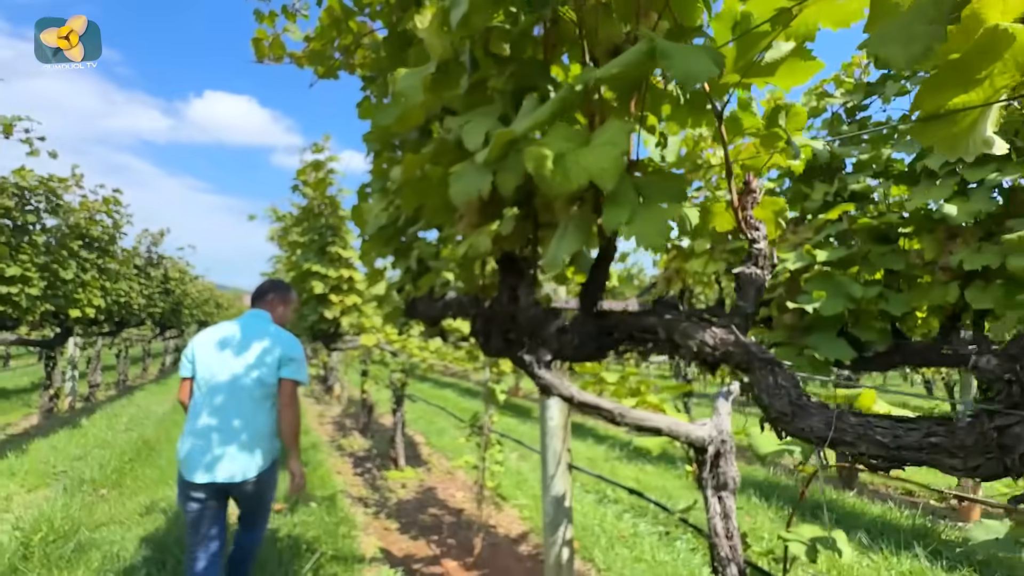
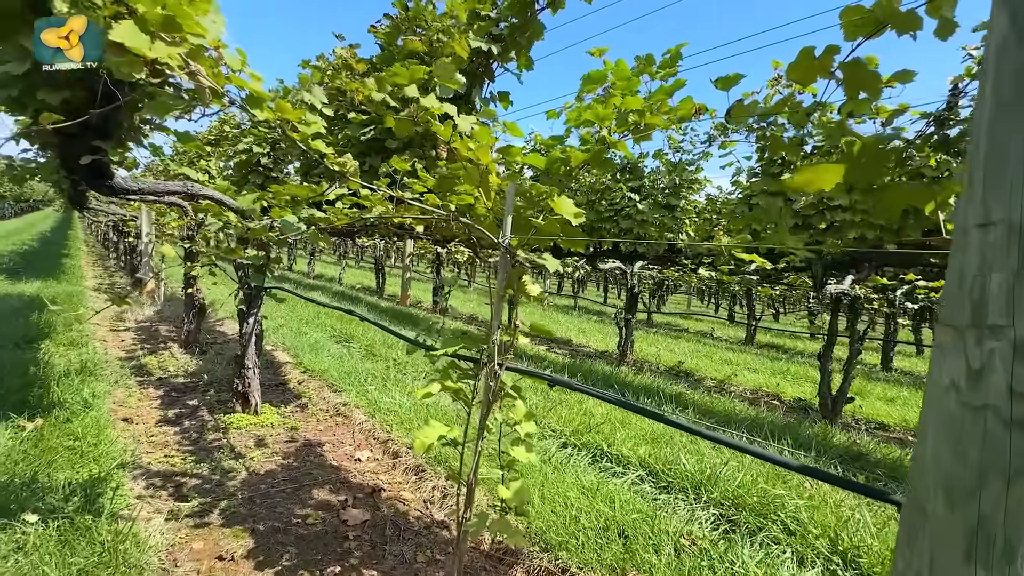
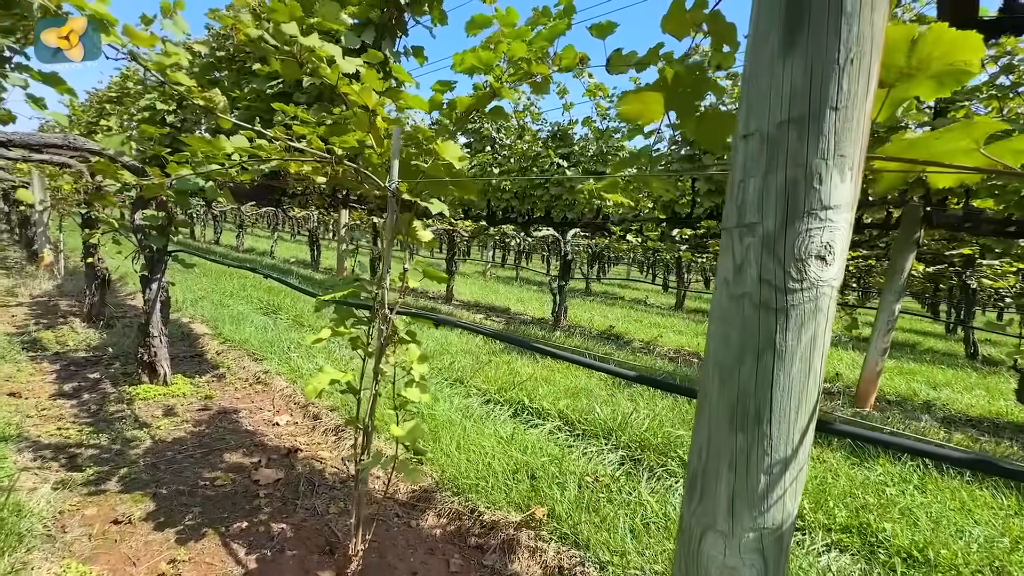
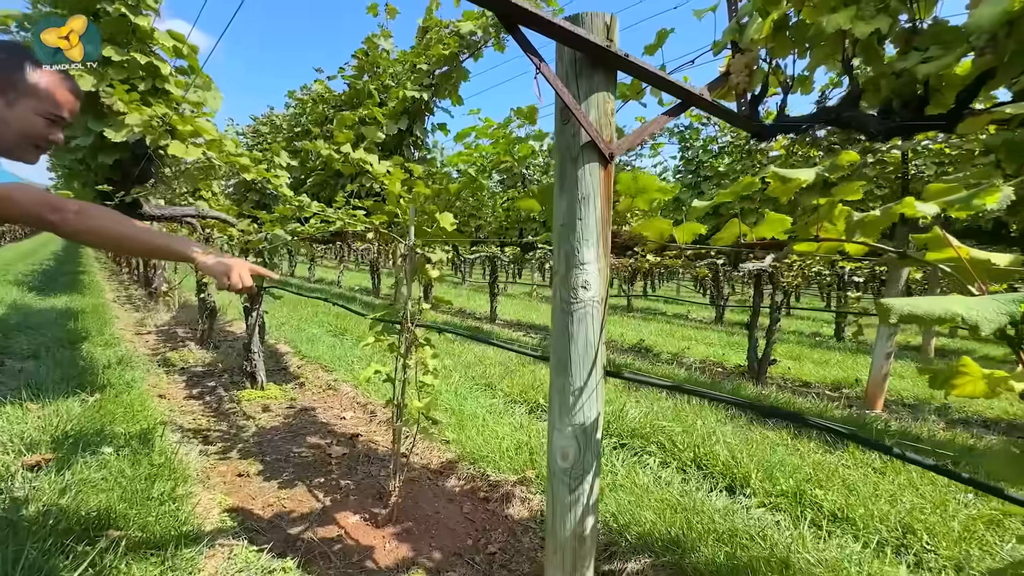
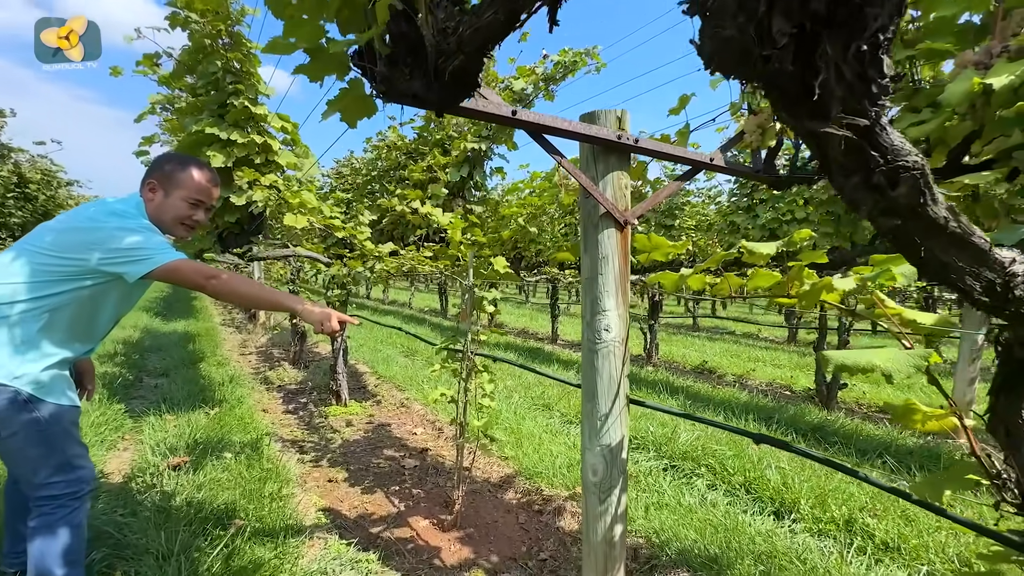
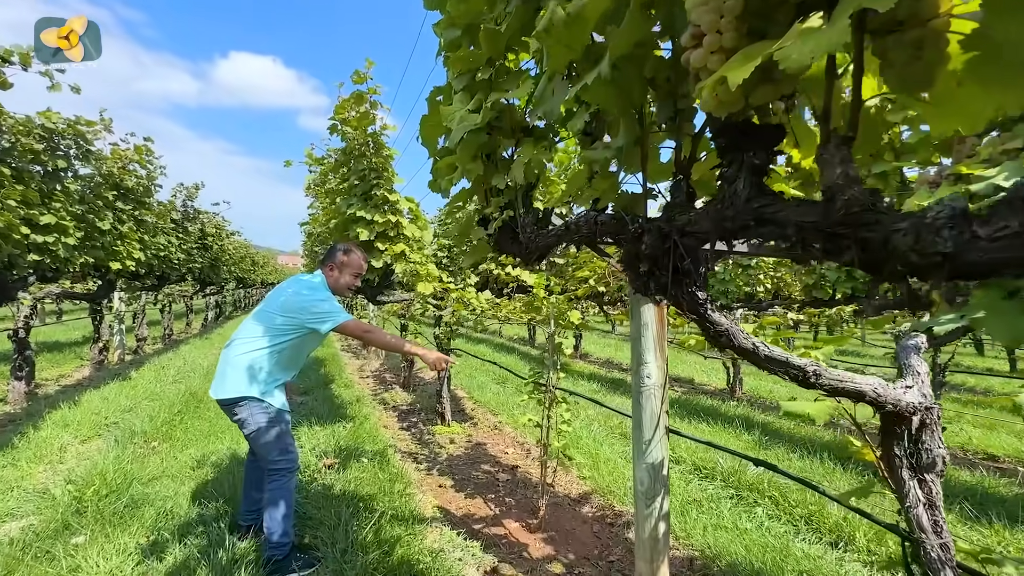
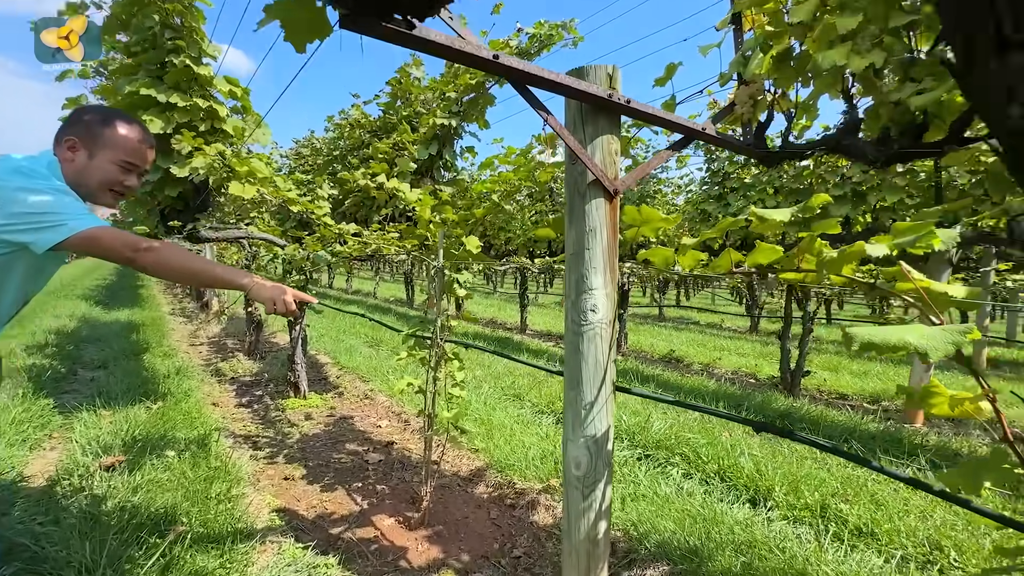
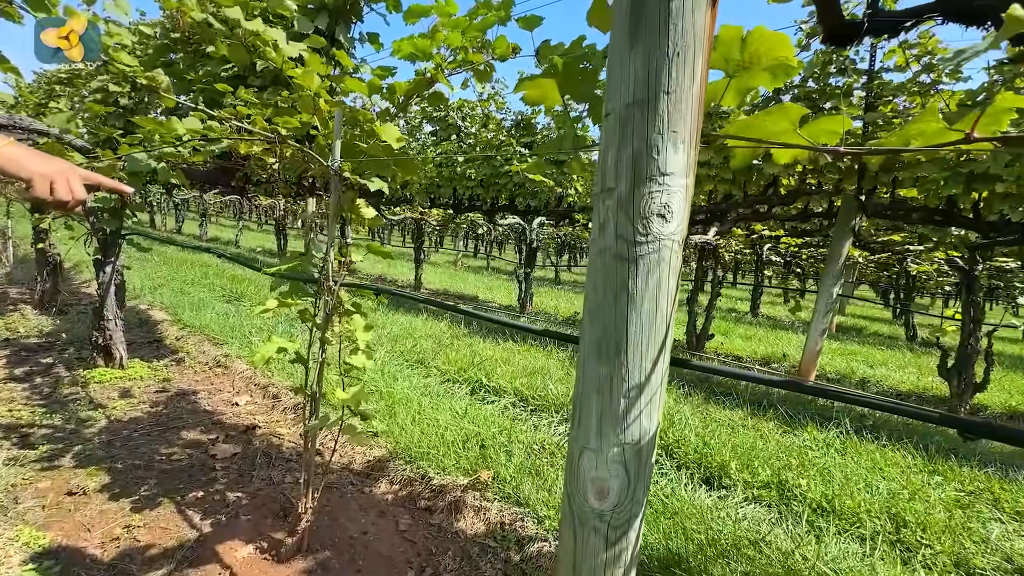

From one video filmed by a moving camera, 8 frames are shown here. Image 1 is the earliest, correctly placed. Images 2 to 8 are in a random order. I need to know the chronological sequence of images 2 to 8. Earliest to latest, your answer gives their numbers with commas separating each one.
6, 5, 7, 4, 8, 3, 2
